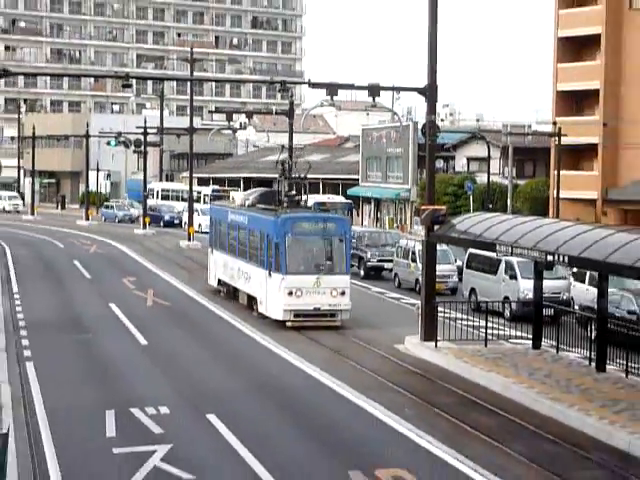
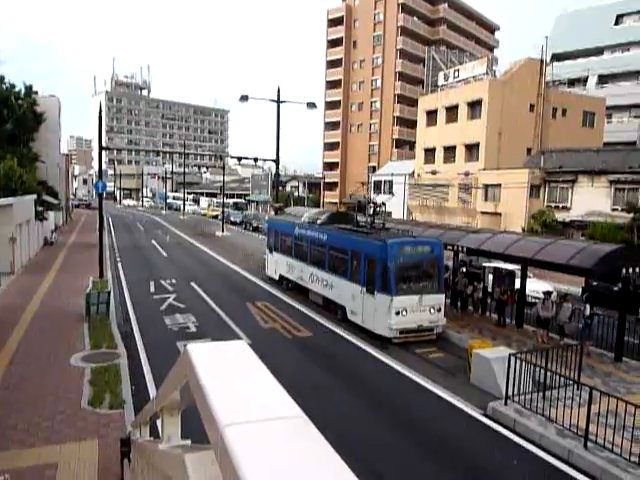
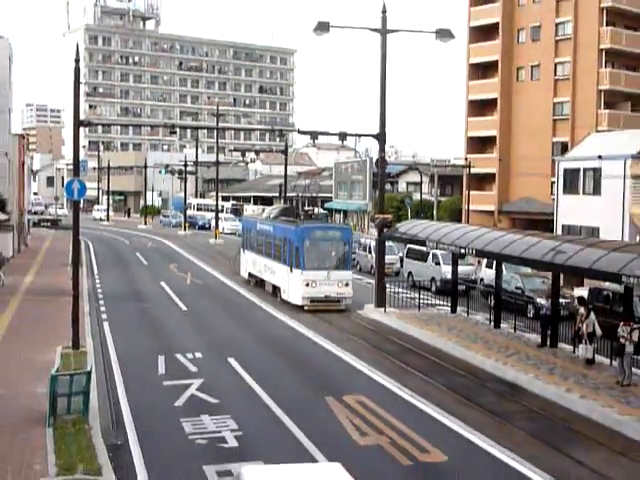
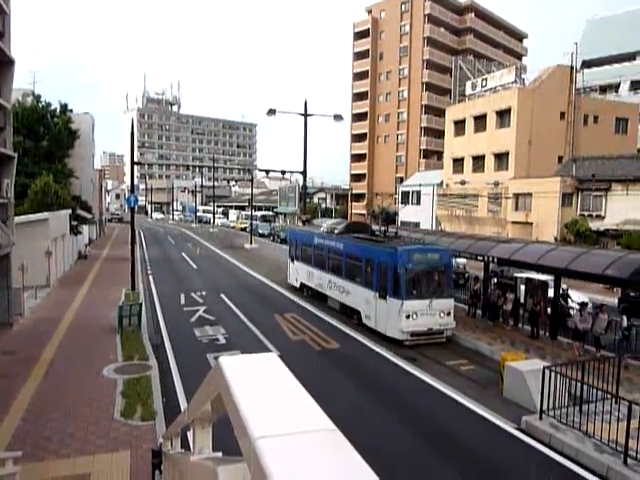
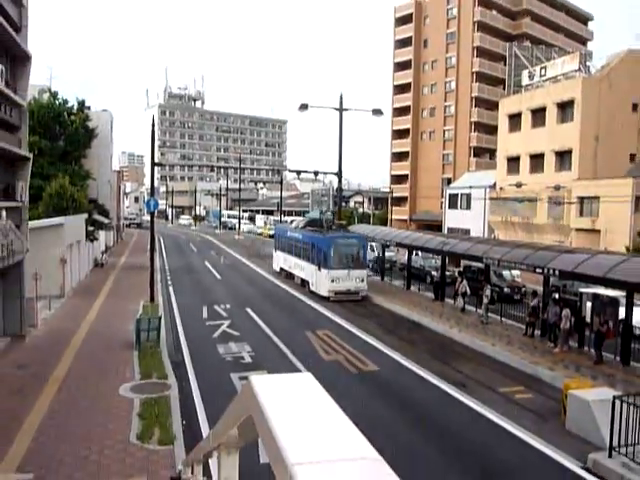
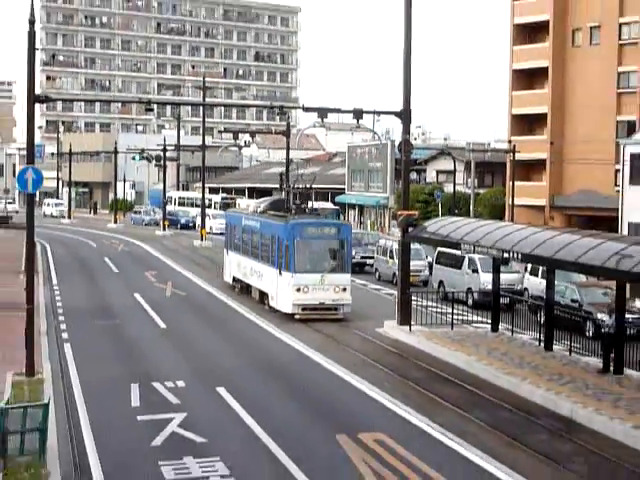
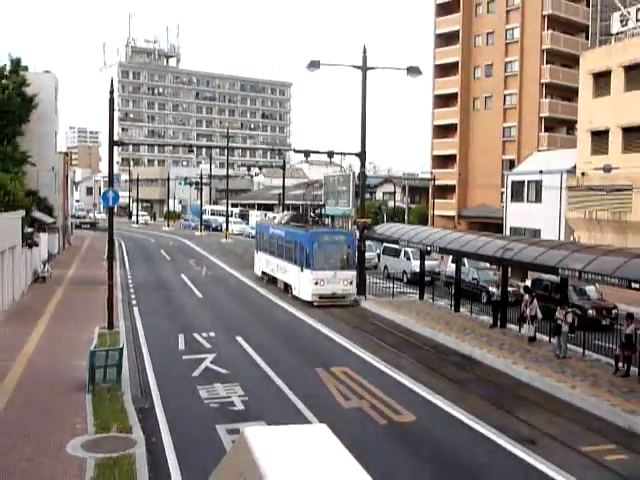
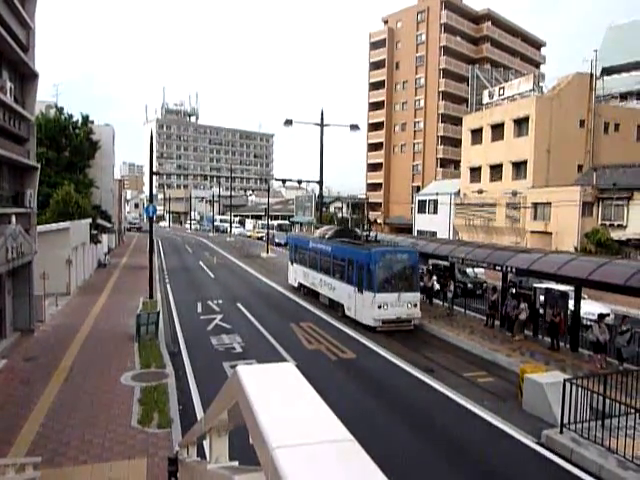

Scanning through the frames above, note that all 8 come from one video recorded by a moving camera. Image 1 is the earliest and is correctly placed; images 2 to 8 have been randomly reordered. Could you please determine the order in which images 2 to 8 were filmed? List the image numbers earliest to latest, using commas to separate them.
6, 3, 7, 5, 8, 4, 2
